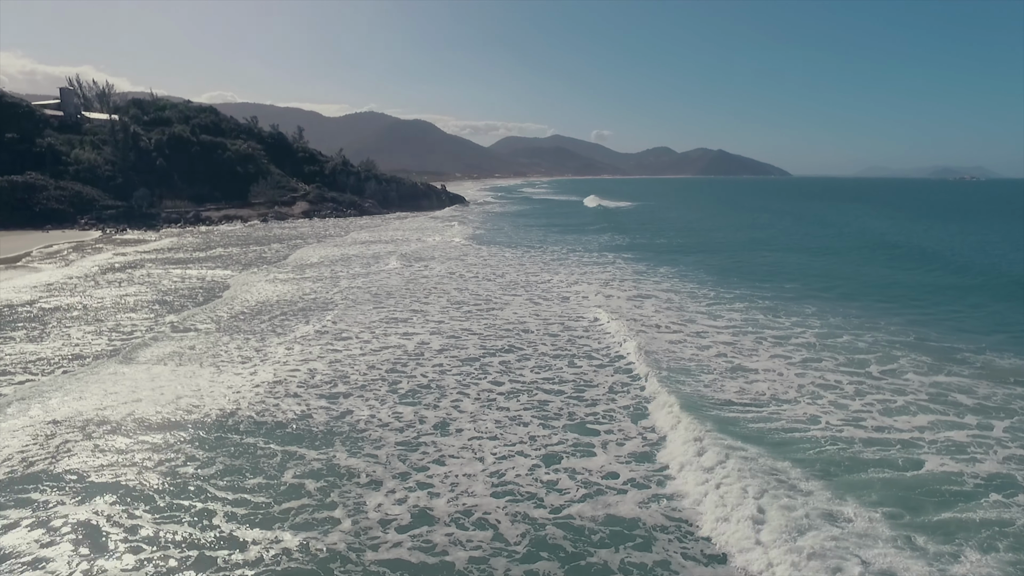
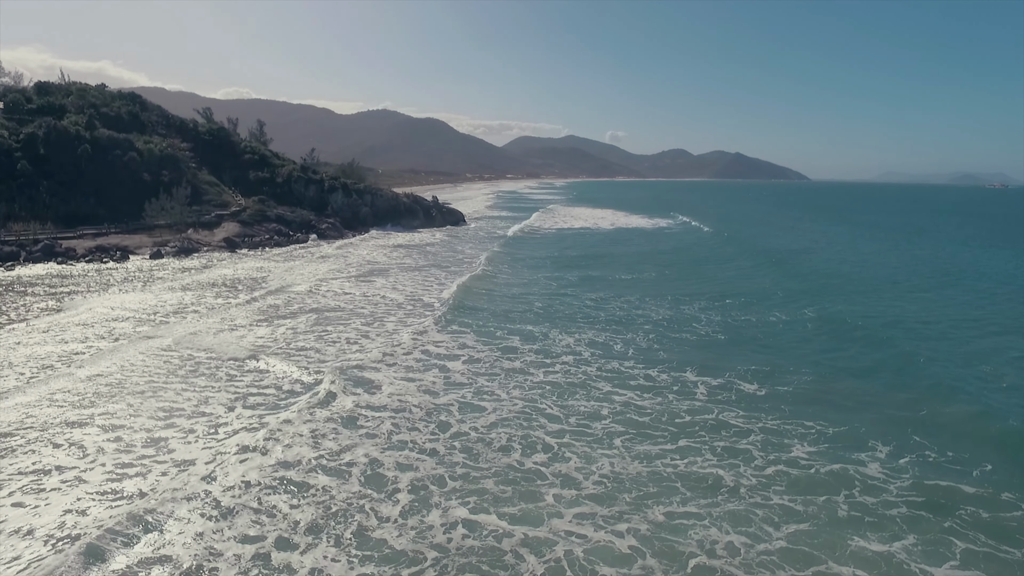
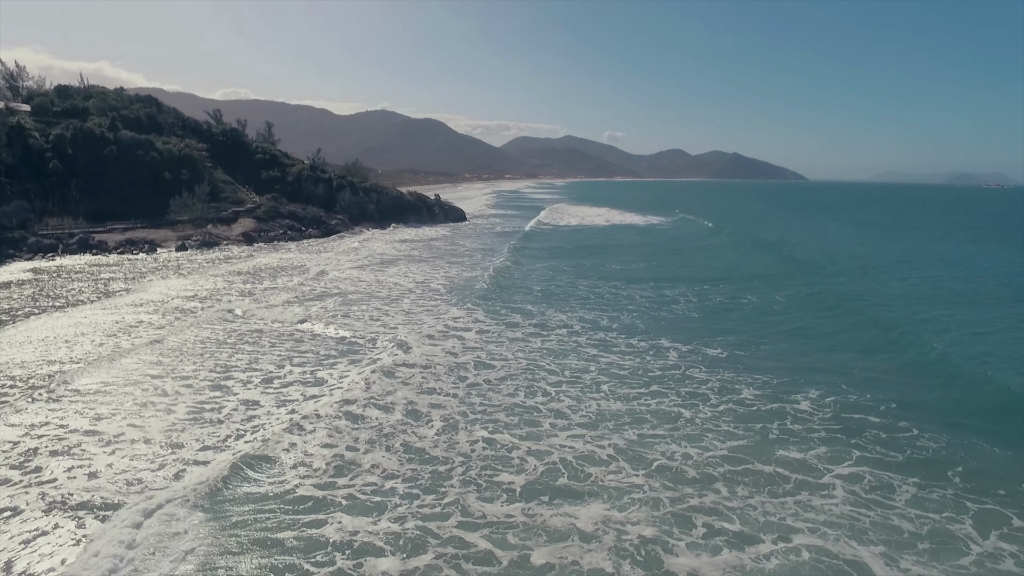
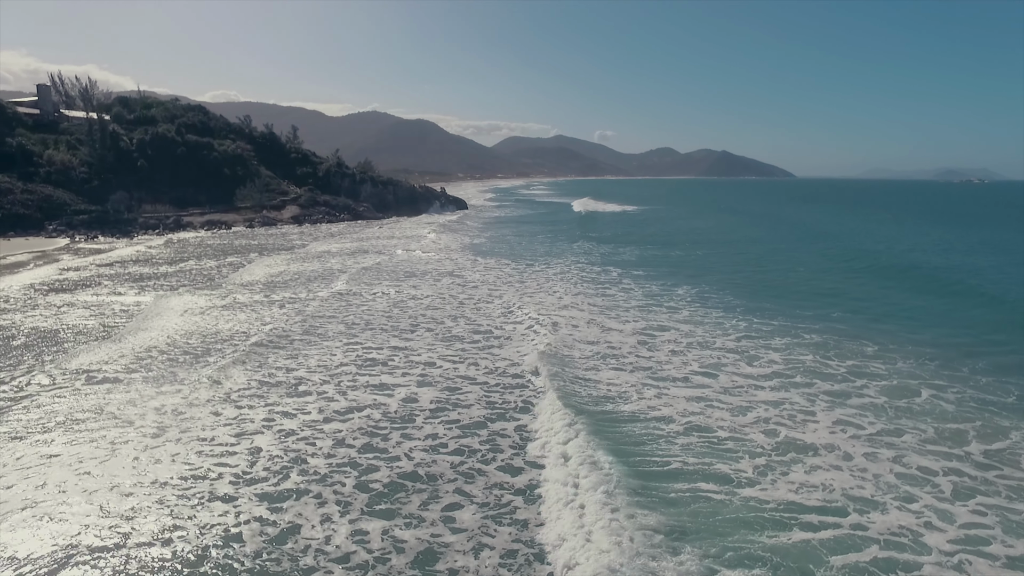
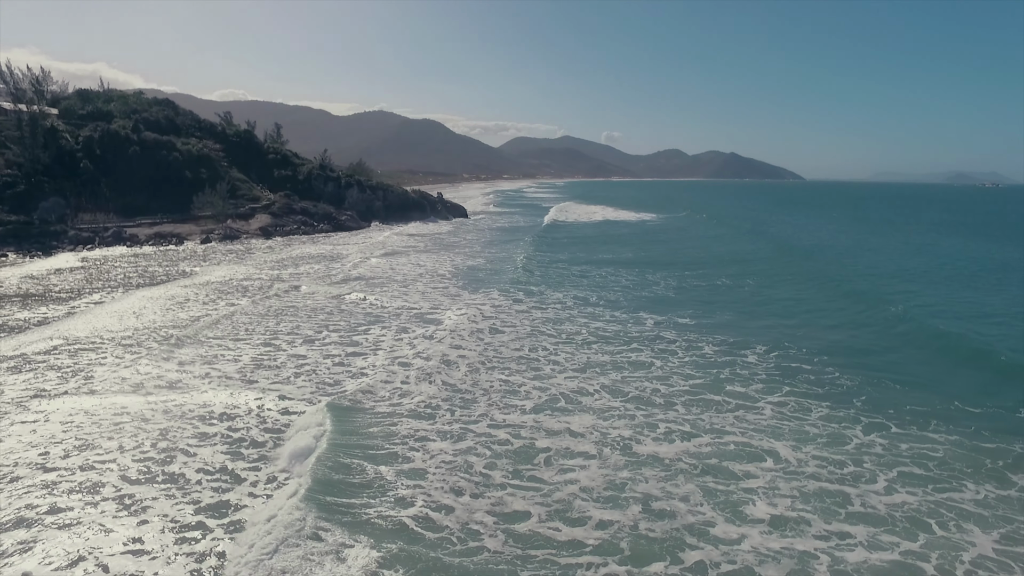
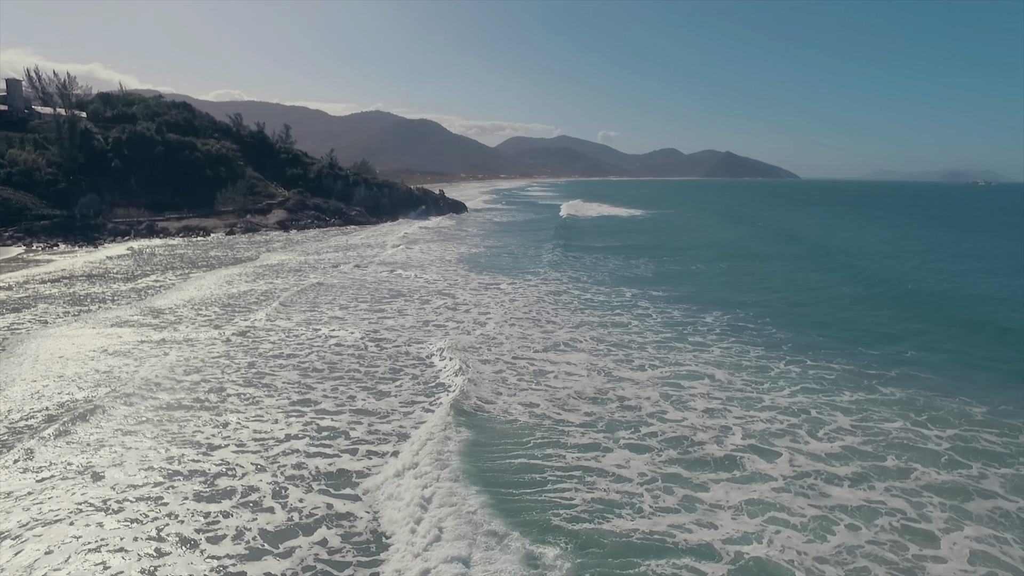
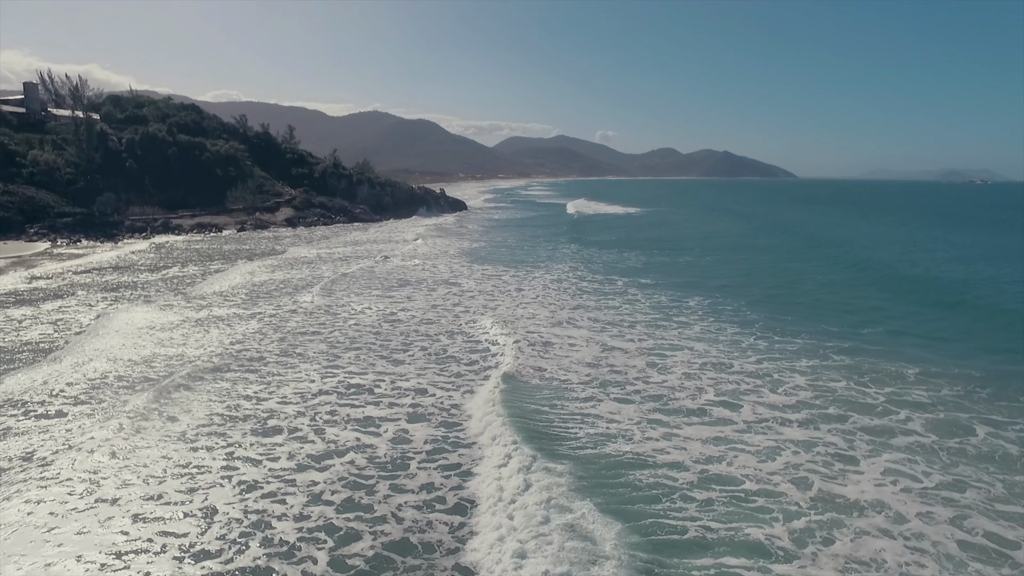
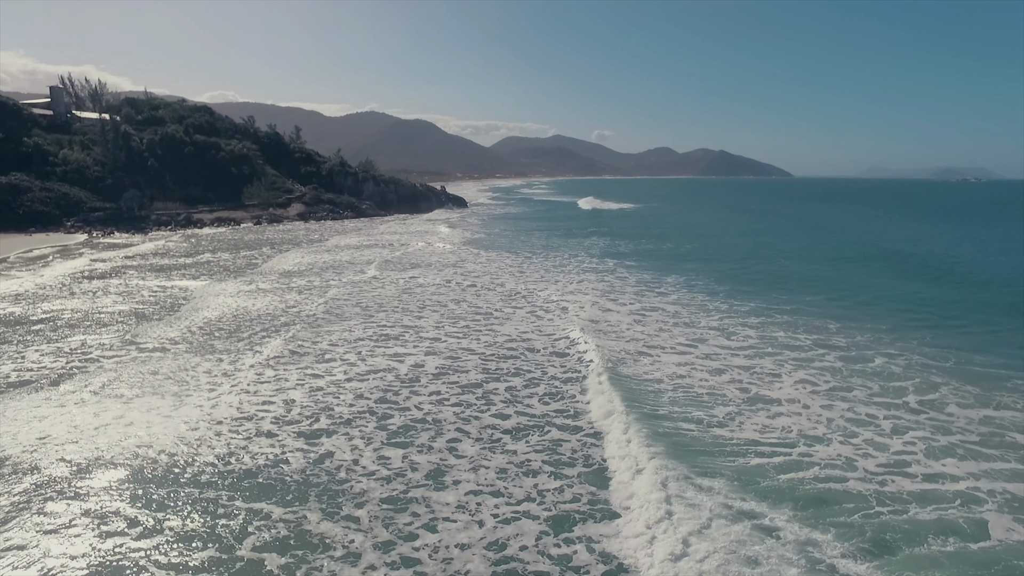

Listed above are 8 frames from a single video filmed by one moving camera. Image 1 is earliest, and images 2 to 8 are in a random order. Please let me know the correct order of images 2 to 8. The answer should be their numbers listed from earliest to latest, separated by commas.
8, 4, 7, 6, 5, 3, 2
